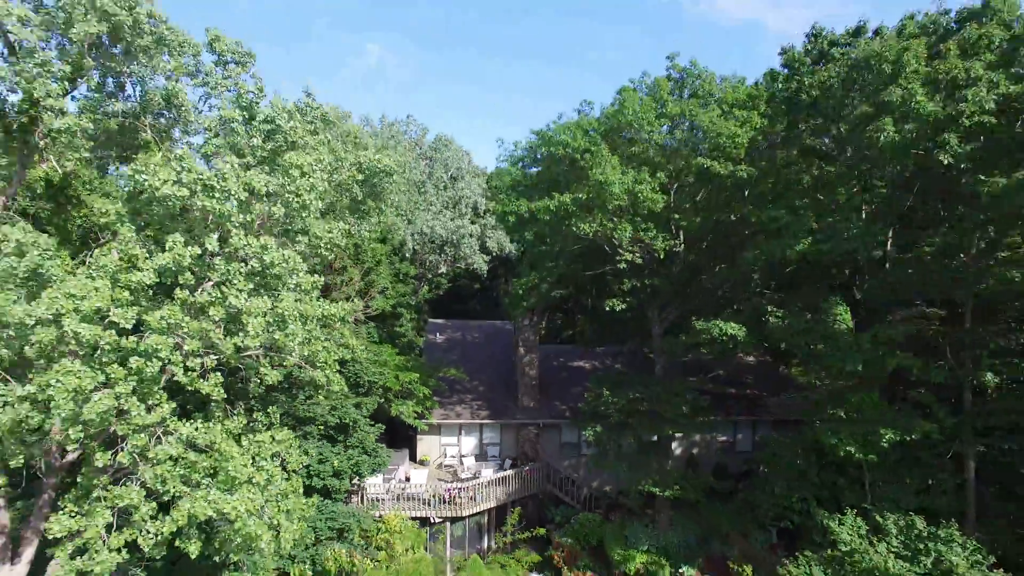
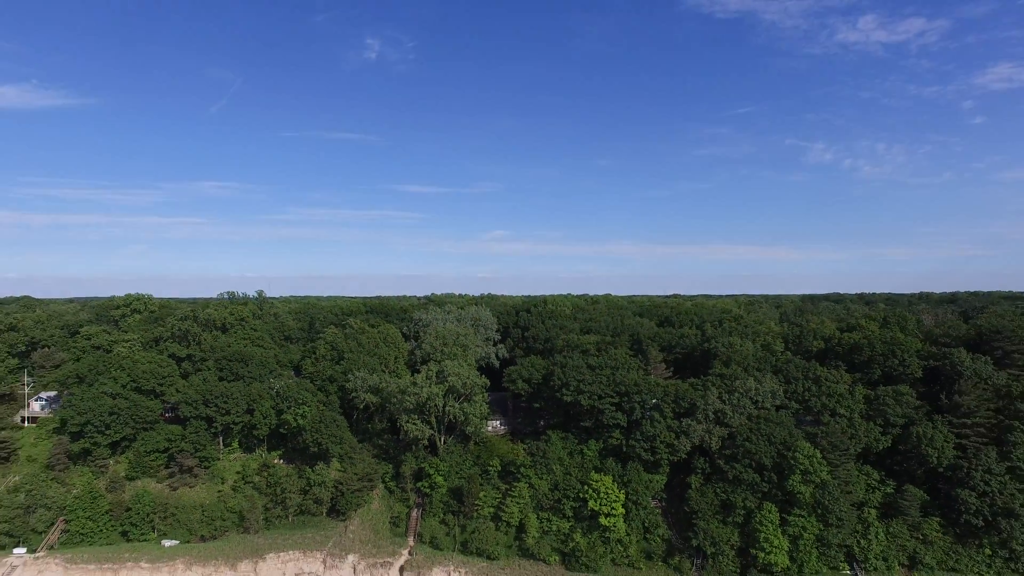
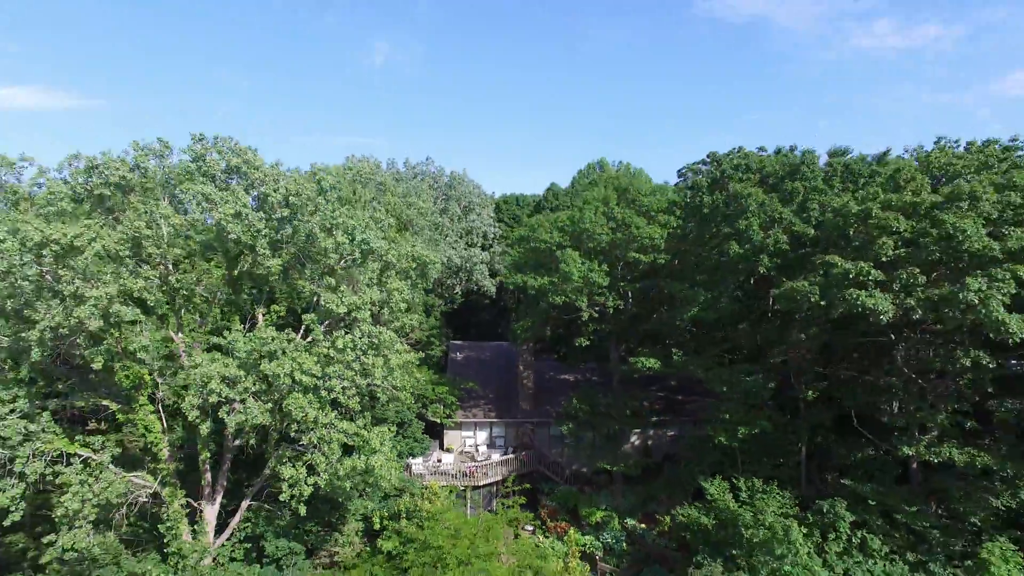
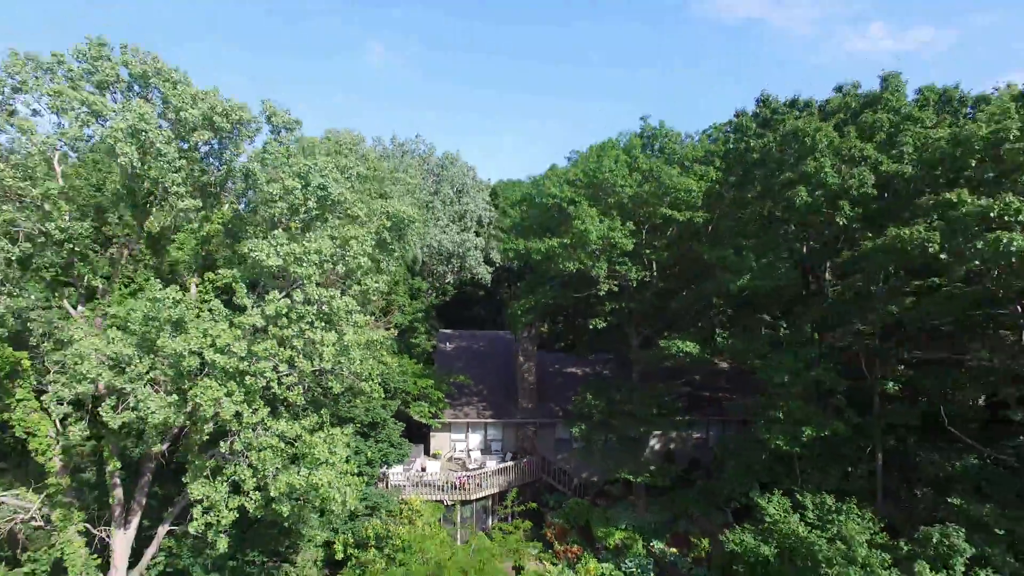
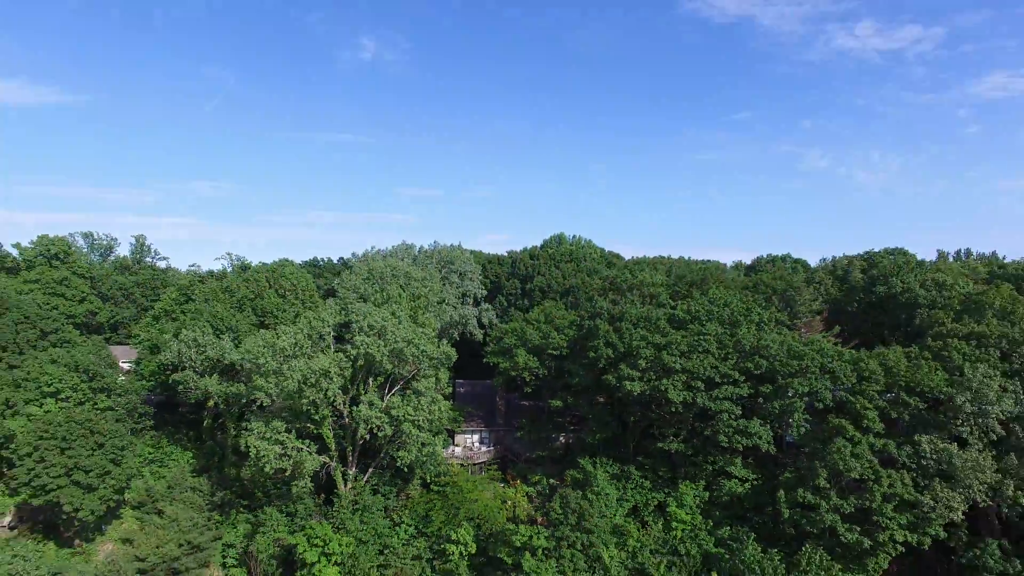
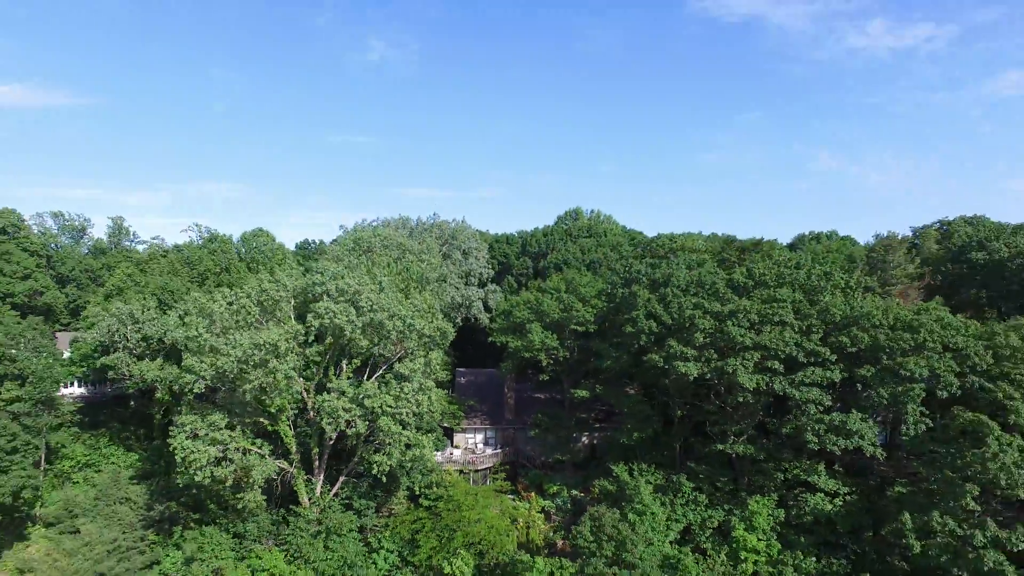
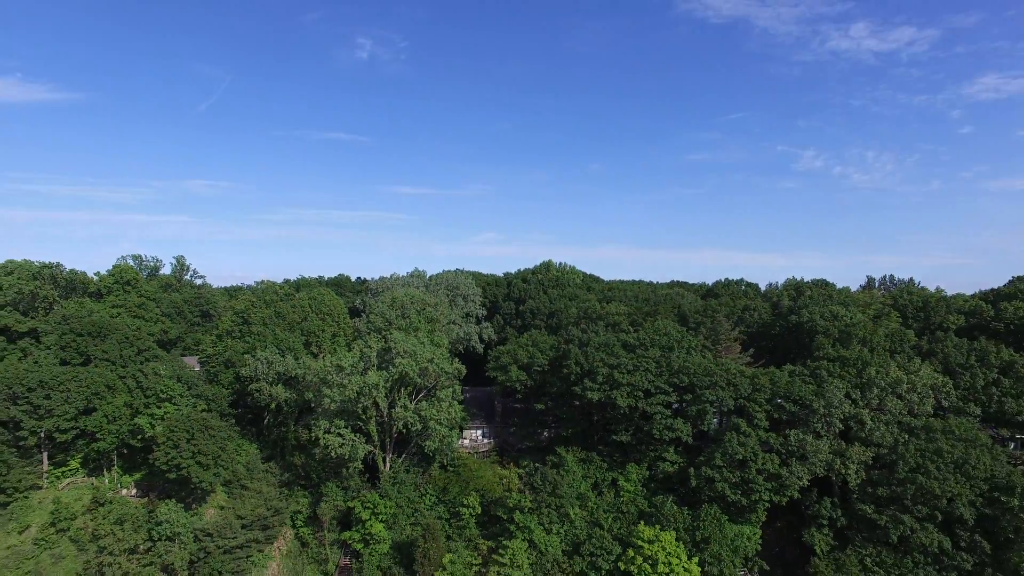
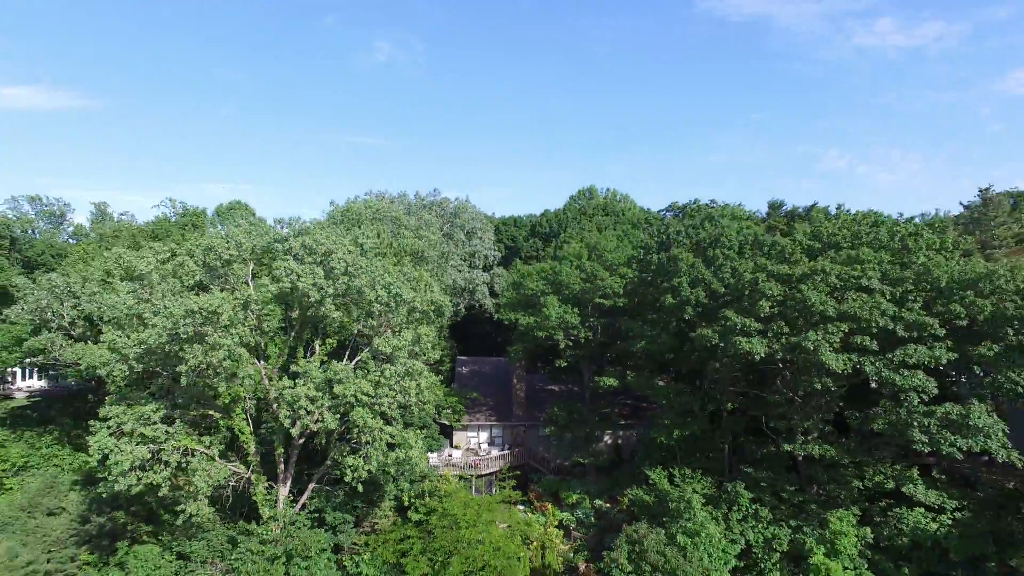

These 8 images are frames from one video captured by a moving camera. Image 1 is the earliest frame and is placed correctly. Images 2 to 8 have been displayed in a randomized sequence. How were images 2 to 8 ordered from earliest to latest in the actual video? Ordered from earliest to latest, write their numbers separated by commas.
4, 3, 8, 6, 5, 7, 2
